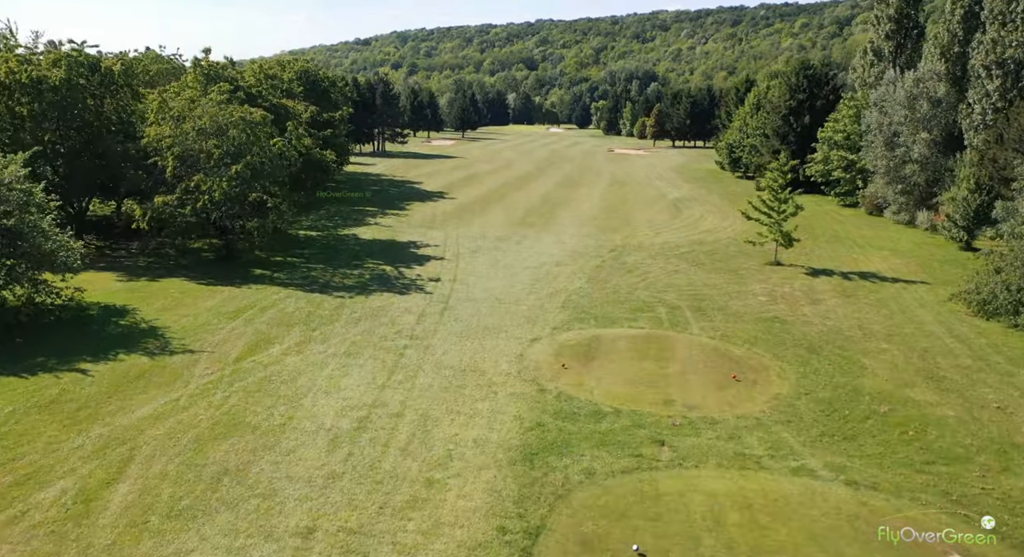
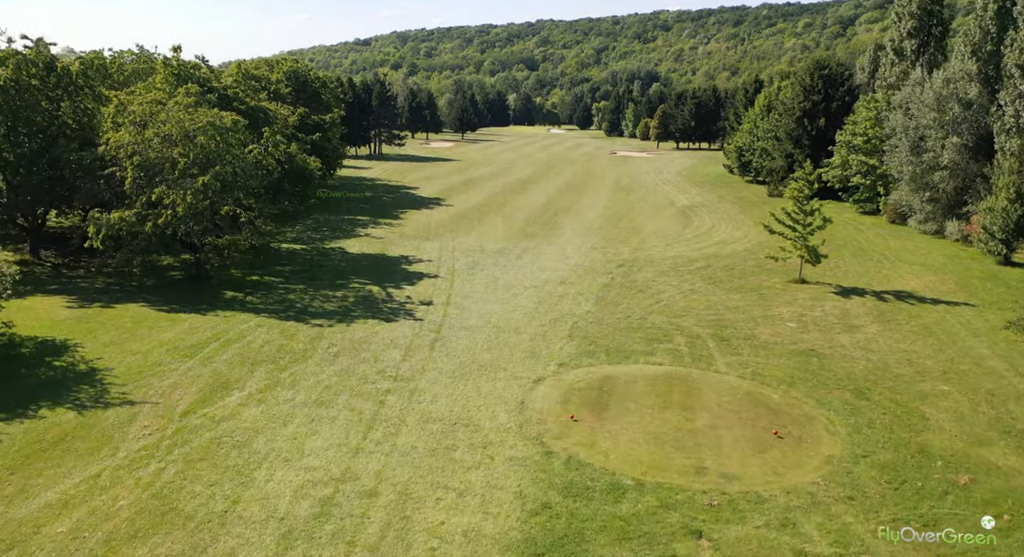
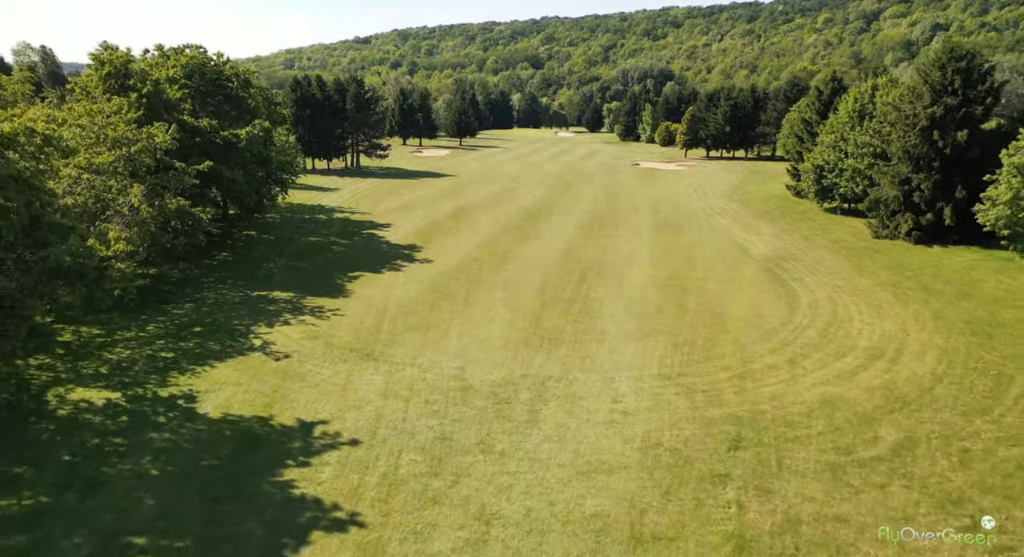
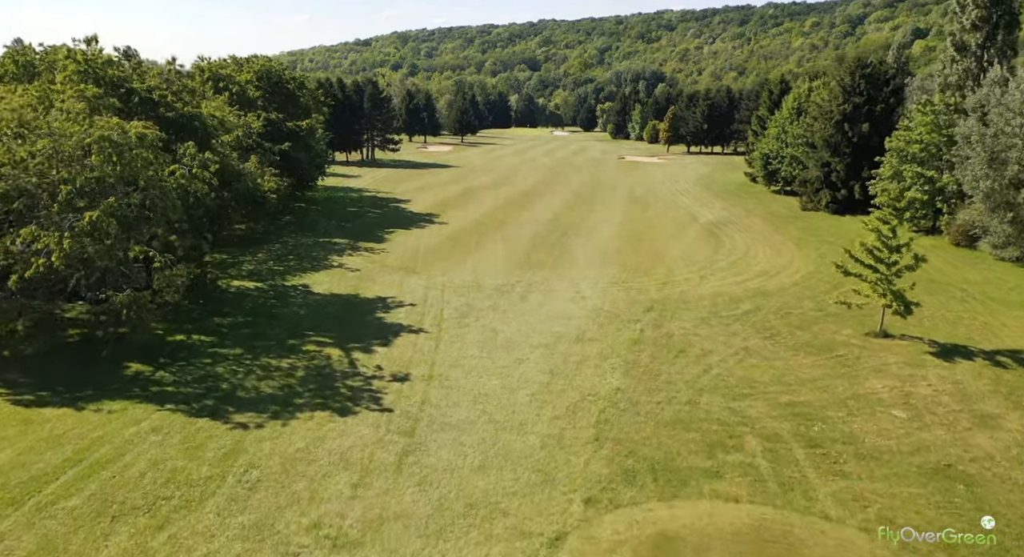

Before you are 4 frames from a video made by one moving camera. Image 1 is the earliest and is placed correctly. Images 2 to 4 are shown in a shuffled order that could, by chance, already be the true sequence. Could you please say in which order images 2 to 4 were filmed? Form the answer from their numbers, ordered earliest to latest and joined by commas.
2, 4, 3
